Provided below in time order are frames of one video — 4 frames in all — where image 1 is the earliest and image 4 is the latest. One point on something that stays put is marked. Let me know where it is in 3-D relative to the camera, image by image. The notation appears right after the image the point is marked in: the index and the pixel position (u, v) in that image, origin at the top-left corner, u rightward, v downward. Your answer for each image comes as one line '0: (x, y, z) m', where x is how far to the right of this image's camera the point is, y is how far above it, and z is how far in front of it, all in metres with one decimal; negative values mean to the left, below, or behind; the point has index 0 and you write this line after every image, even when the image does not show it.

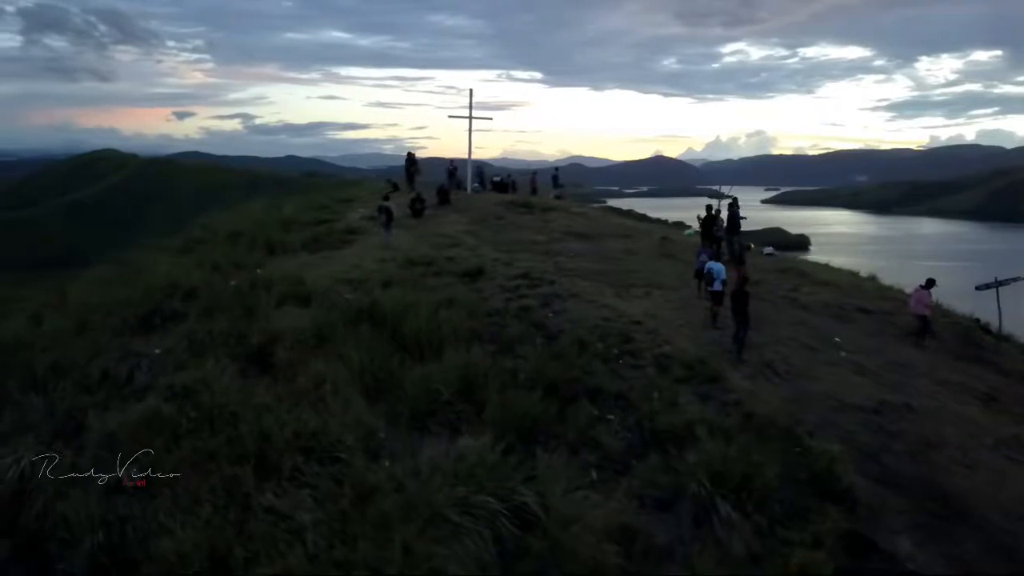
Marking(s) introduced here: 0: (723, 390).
0: (+3.0, -1.4, +11.8) m
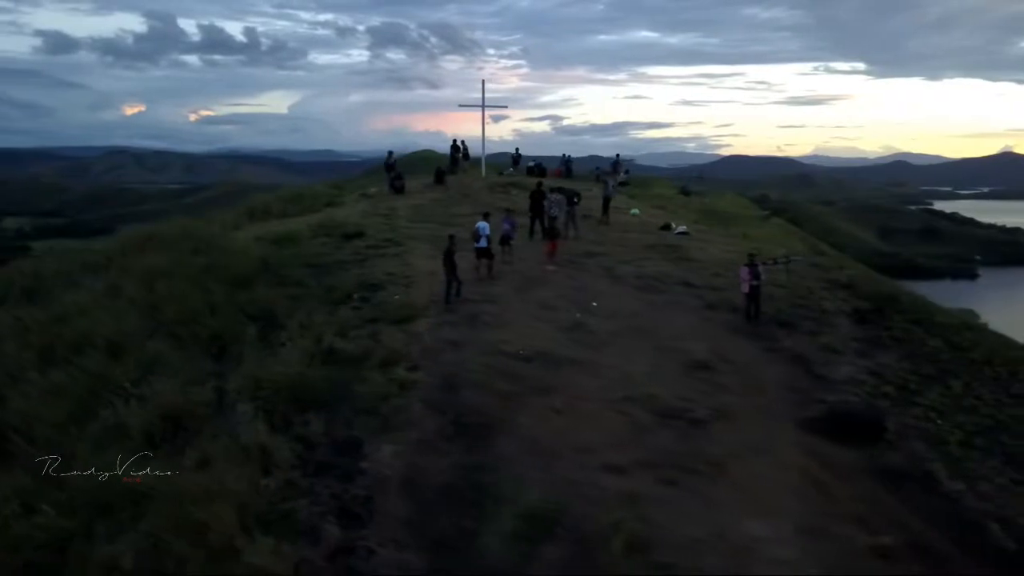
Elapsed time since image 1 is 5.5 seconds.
0: (-2.0, -0.7, +13.7) m
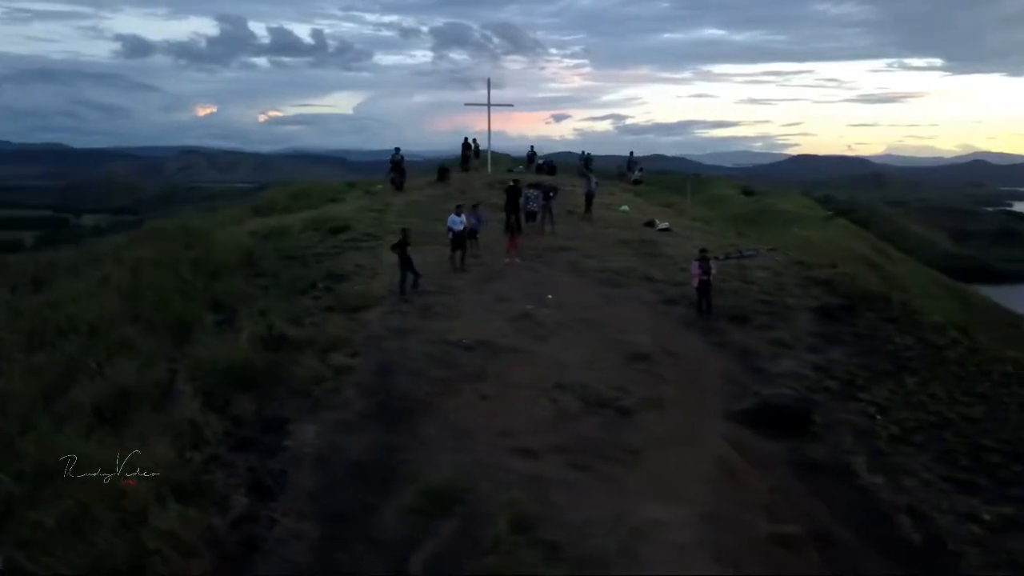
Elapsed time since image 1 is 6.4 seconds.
0: (-2.9, -0.5, +14.4) m
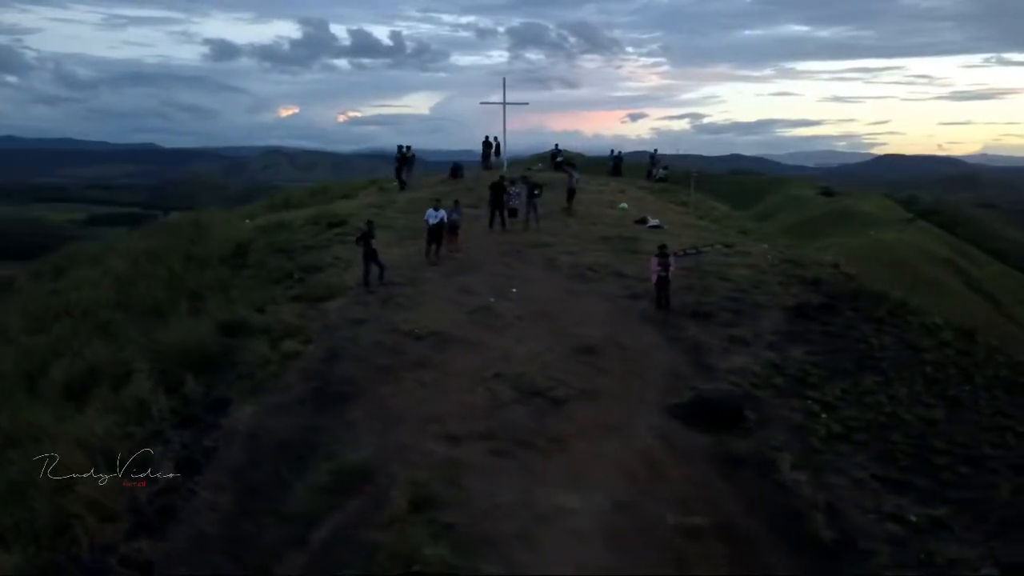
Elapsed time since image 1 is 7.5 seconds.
0: (-3.7, -0.3, +15.0) m
